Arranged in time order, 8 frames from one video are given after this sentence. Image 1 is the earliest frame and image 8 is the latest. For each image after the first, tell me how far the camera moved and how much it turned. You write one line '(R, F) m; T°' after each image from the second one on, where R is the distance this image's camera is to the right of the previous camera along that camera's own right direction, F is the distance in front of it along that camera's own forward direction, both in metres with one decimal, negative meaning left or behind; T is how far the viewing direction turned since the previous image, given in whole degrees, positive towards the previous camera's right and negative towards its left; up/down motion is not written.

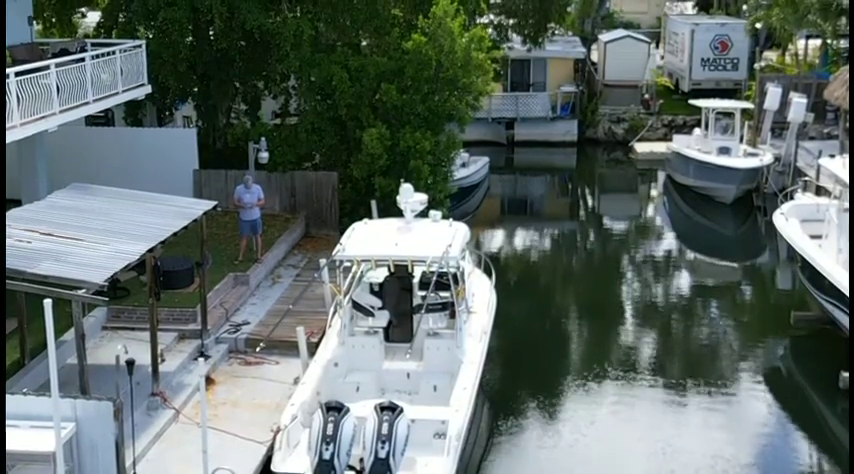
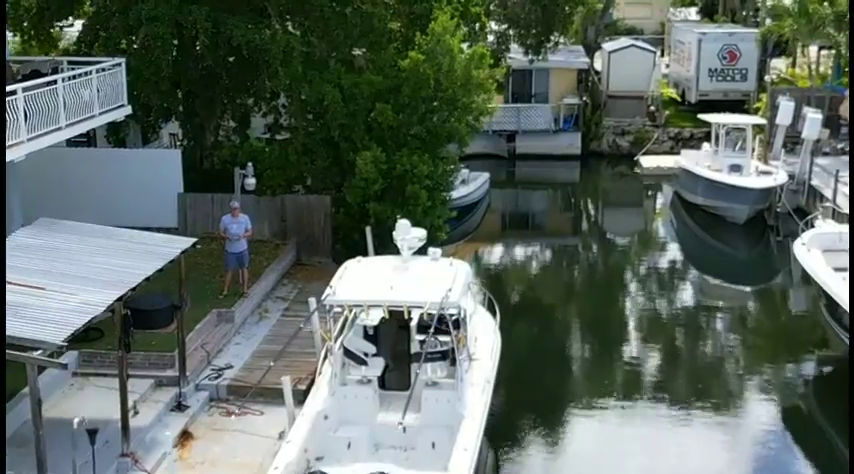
(0.0, +1.0) m; 0°
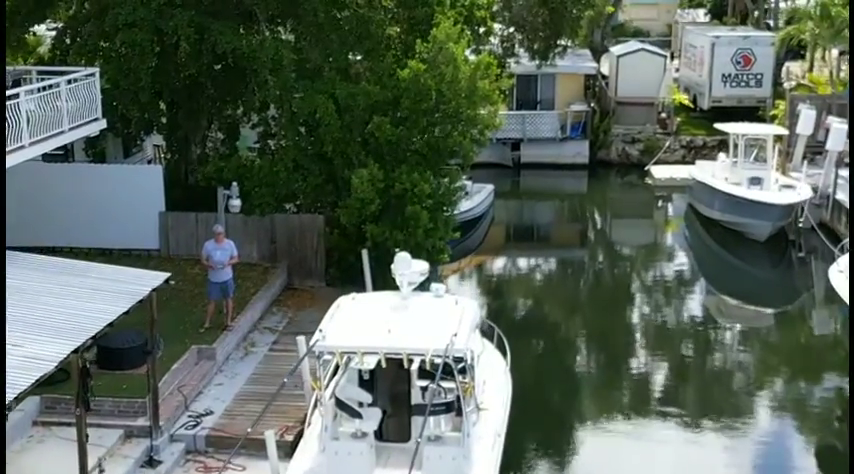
(0.0, +1.3) m; 0°
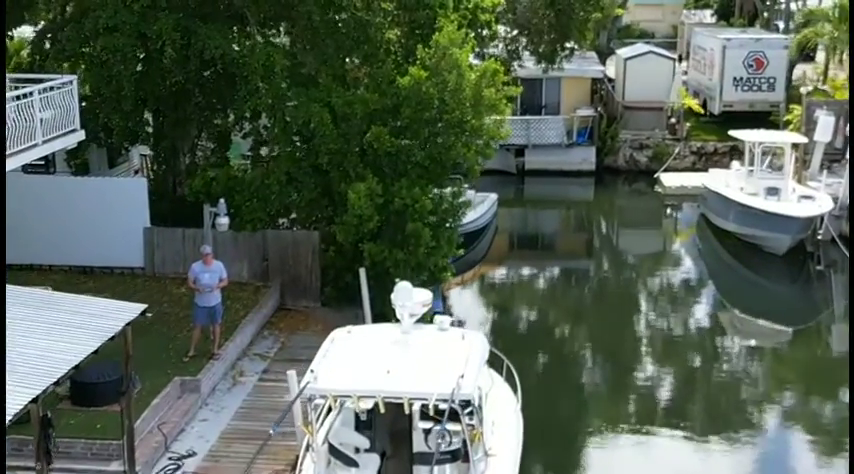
(0.0, +1.0) m; 0°
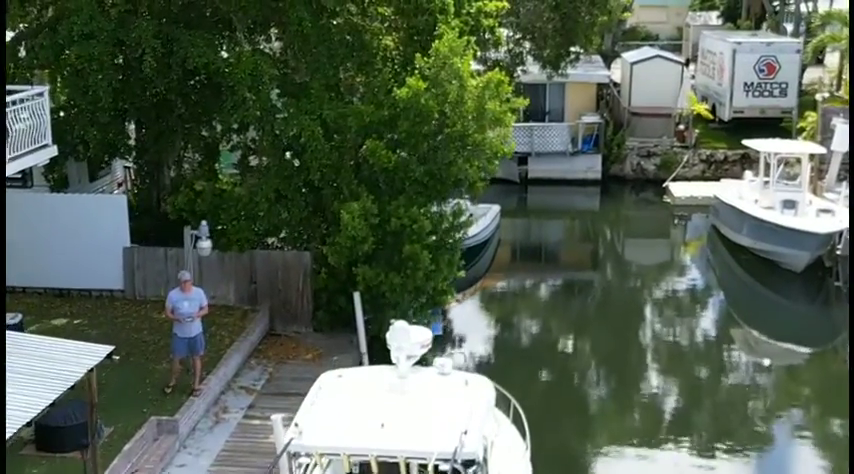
(0.0, +1.0) m; 0°
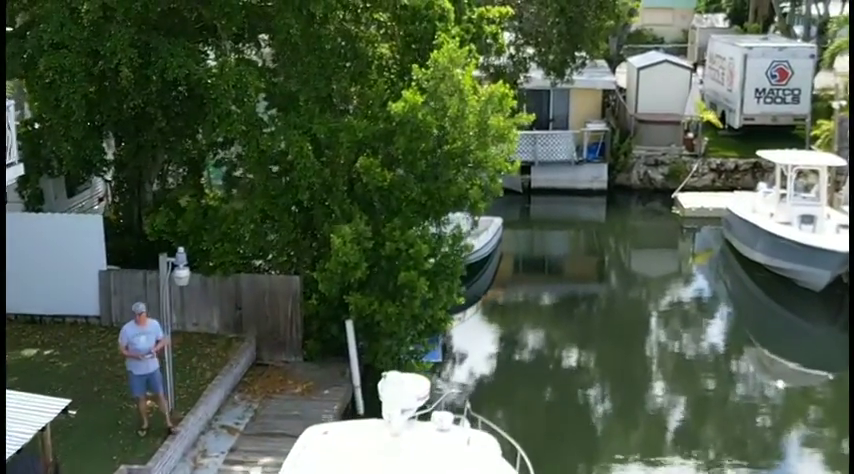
(0.0, +1.0) m; 0°
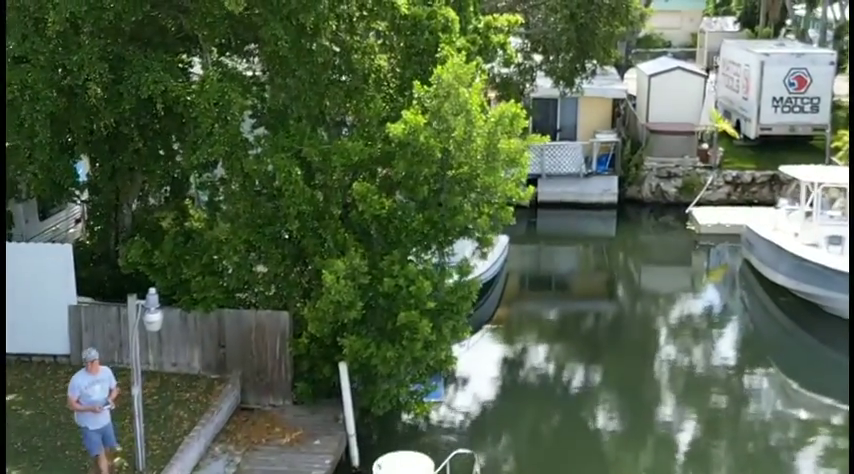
(0.0, +1.2) m; 0°
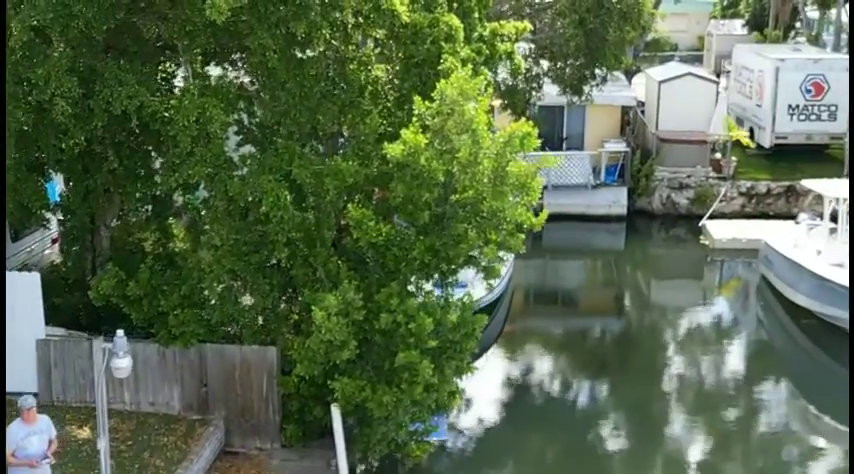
(0.0, +1.0) m; 0°
